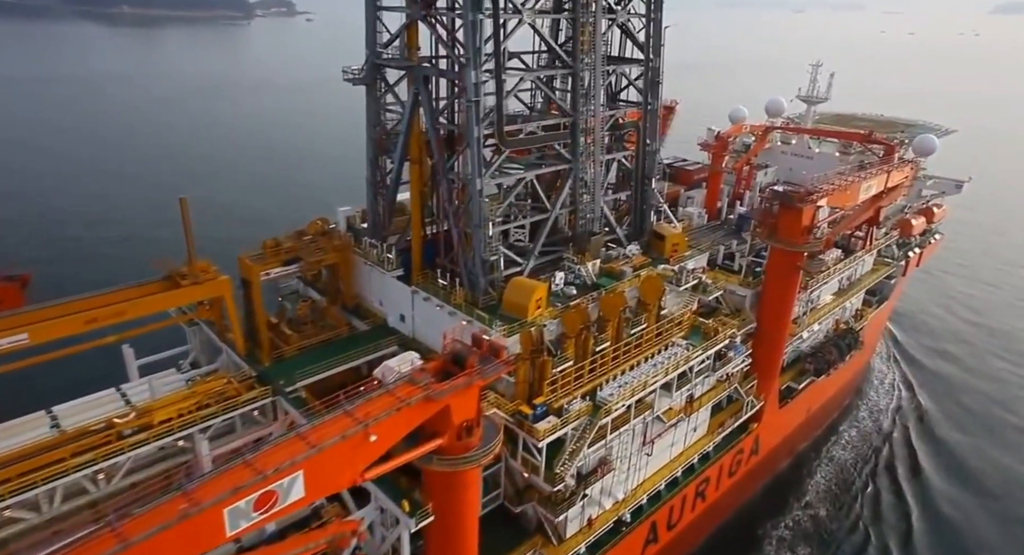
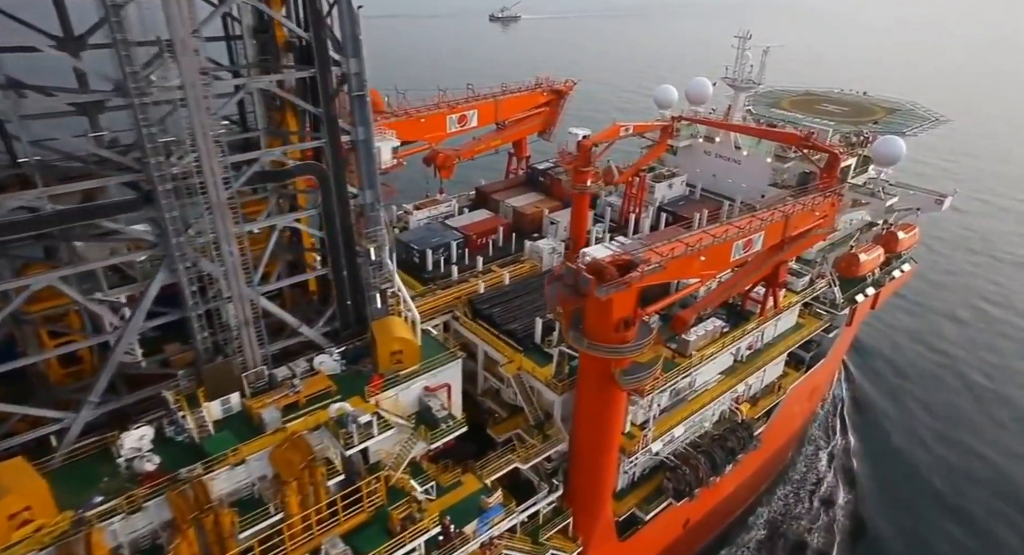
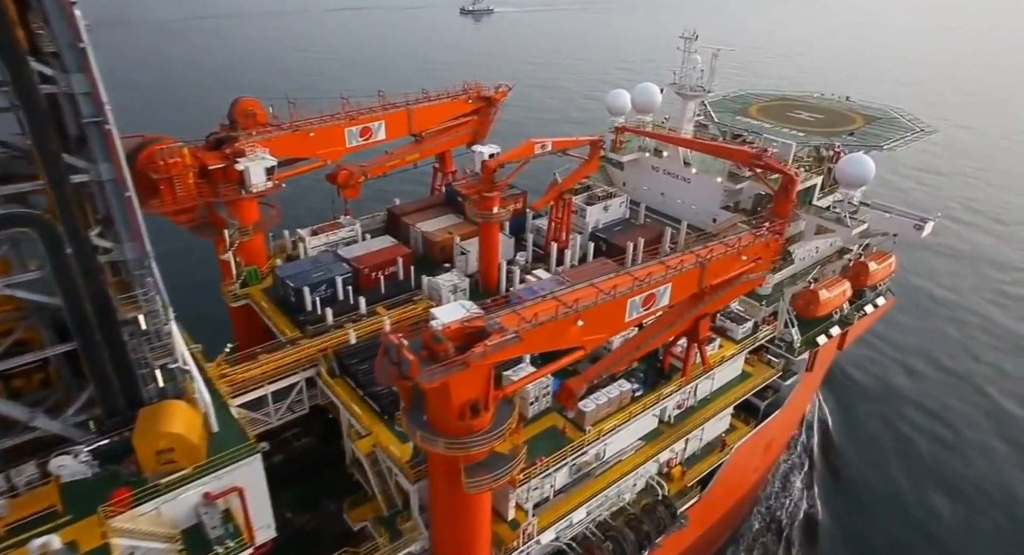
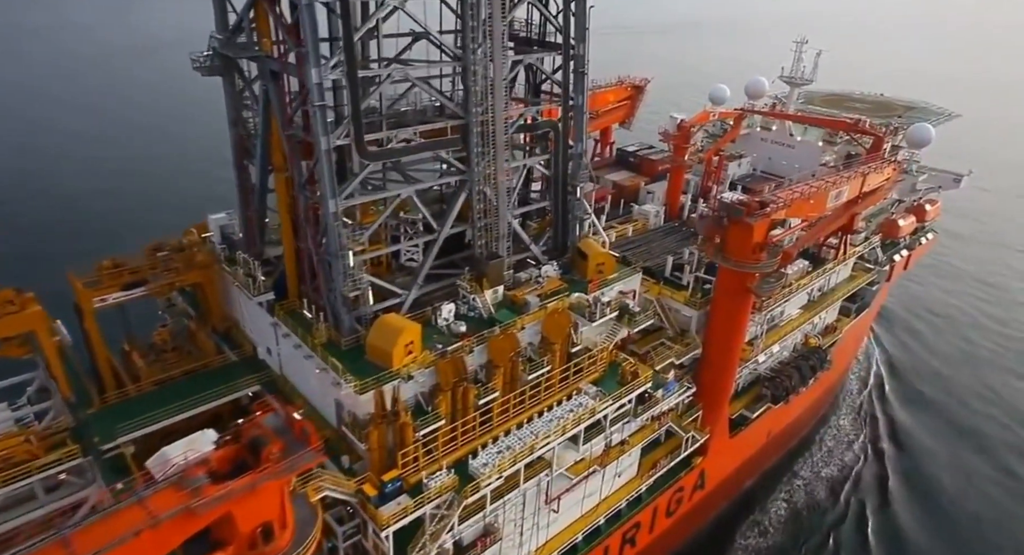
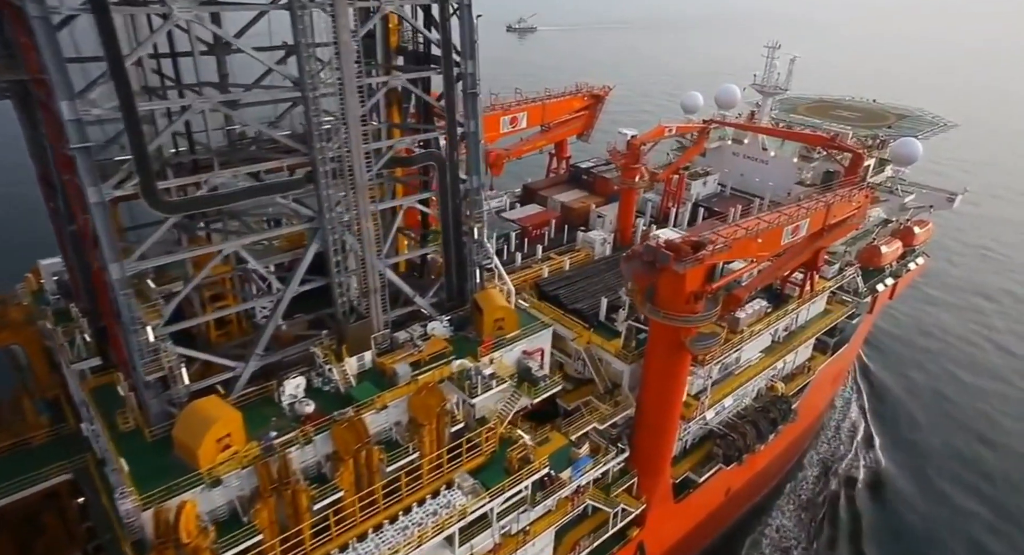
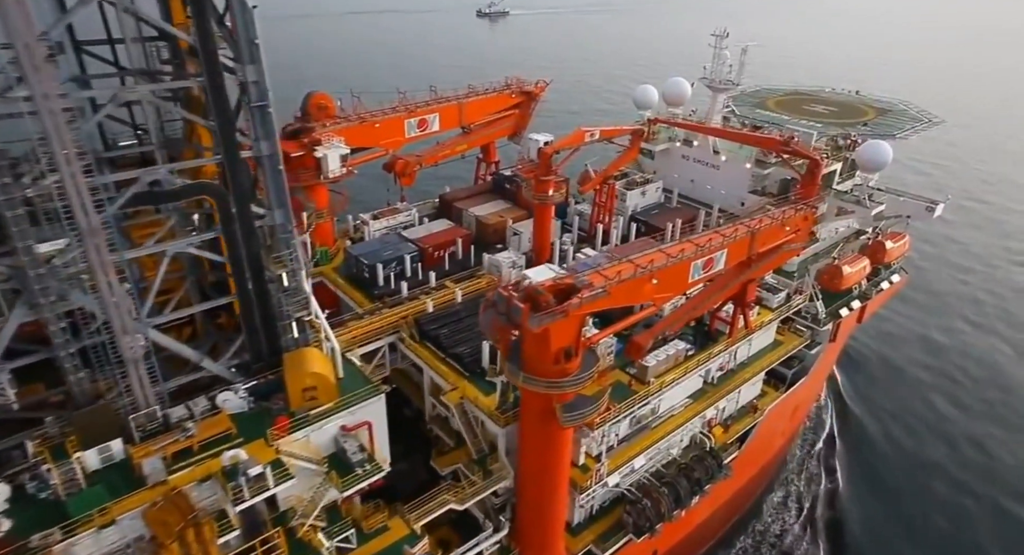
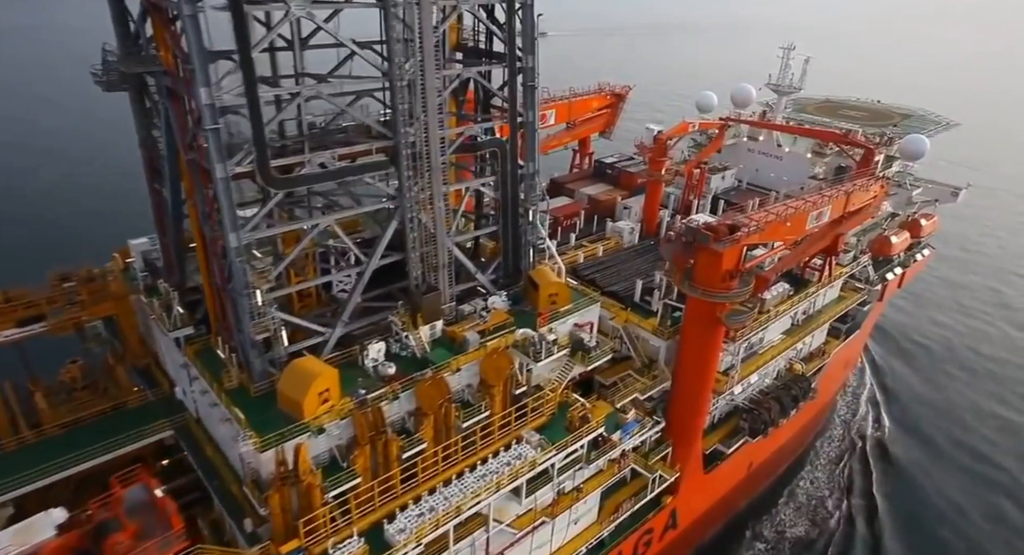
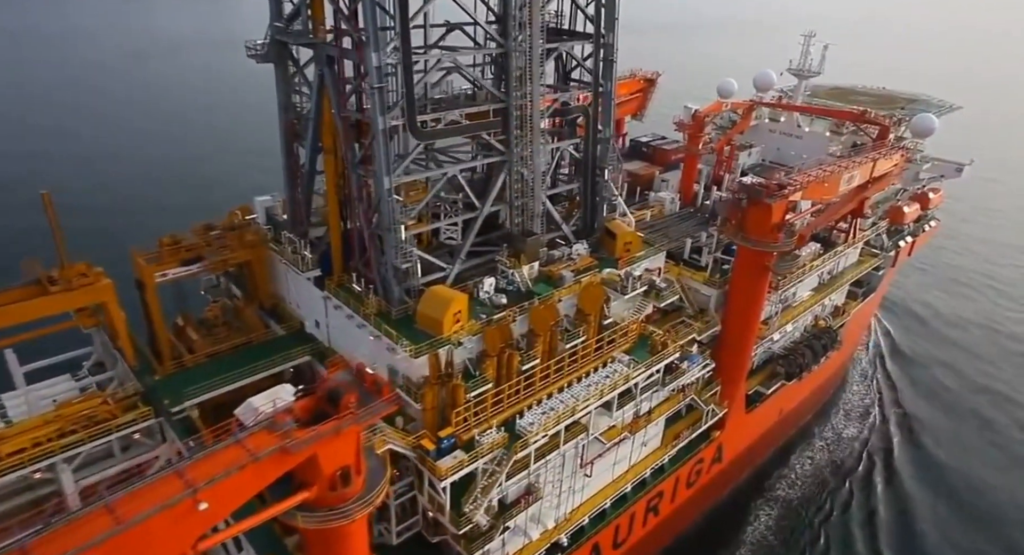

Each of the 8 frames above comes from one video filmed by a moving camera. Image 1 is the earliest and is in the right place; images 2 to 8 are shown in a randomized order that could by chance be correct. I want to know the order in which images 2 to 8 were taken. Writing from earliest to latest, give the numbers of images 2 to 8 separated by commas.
8, 4, 7, 5, 2, 6, 3
